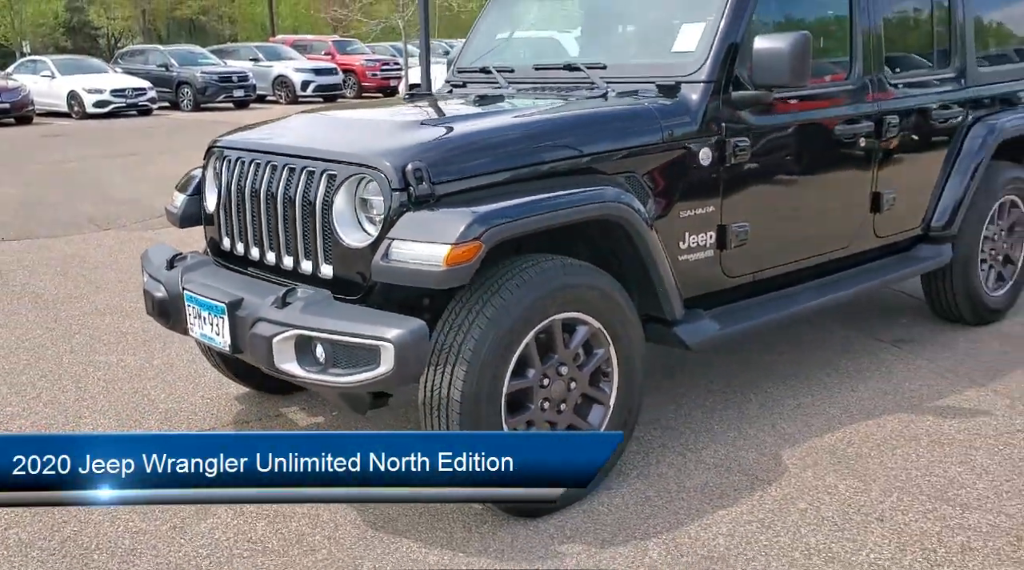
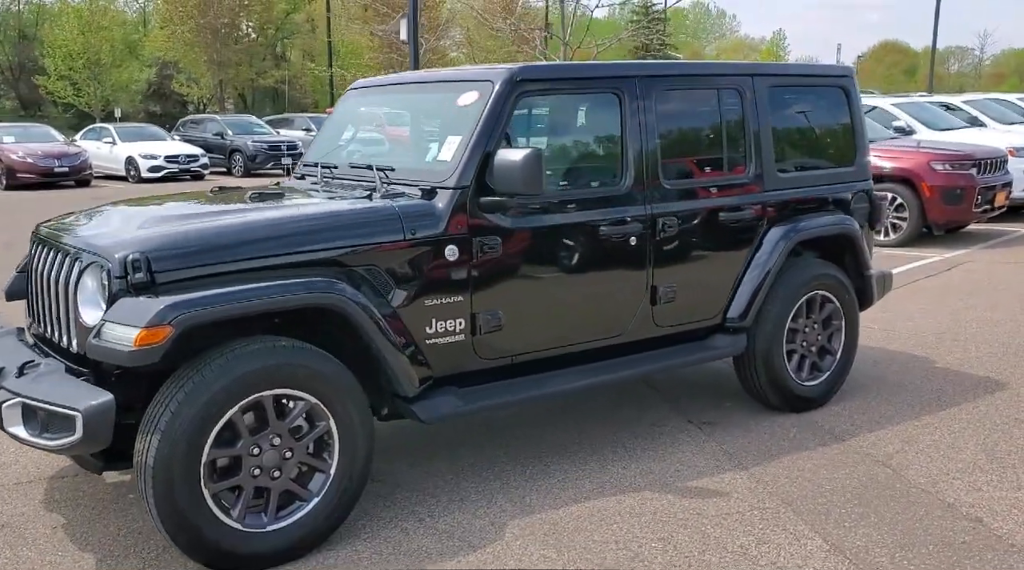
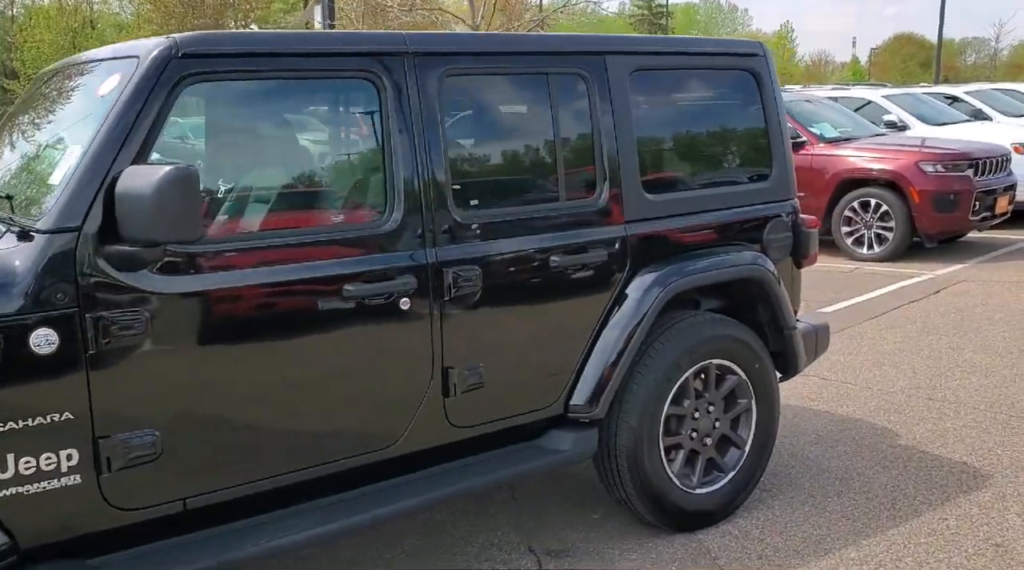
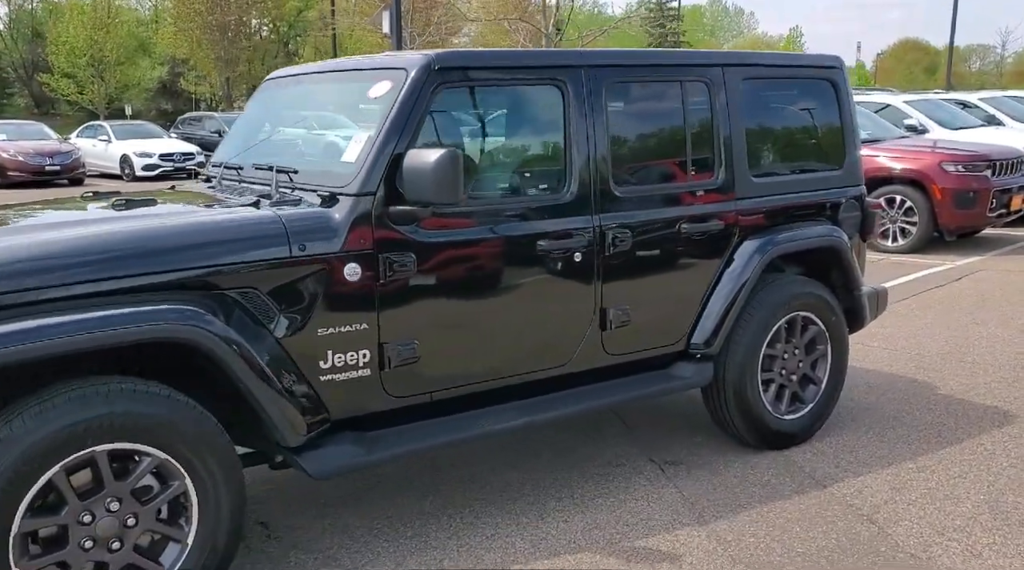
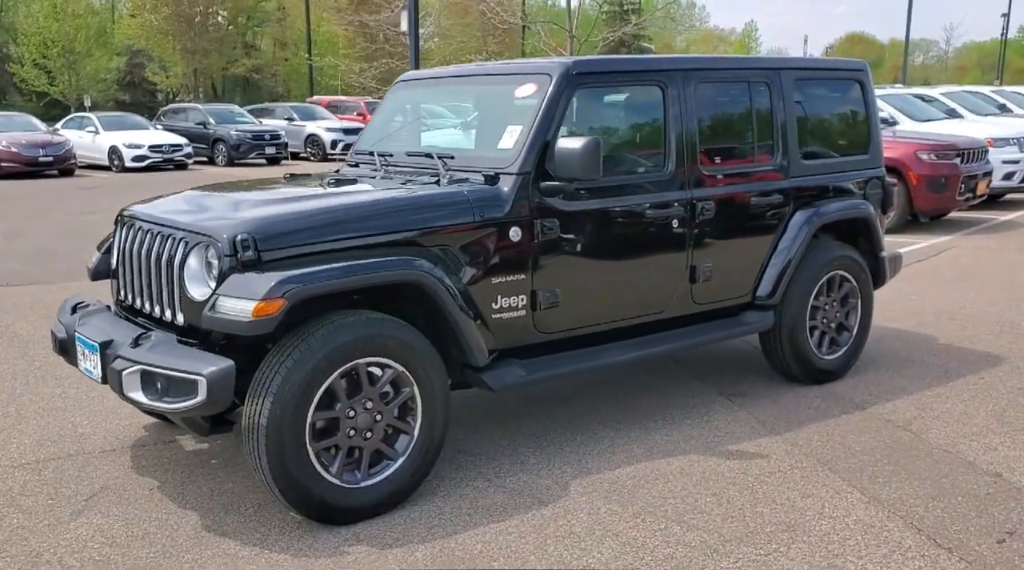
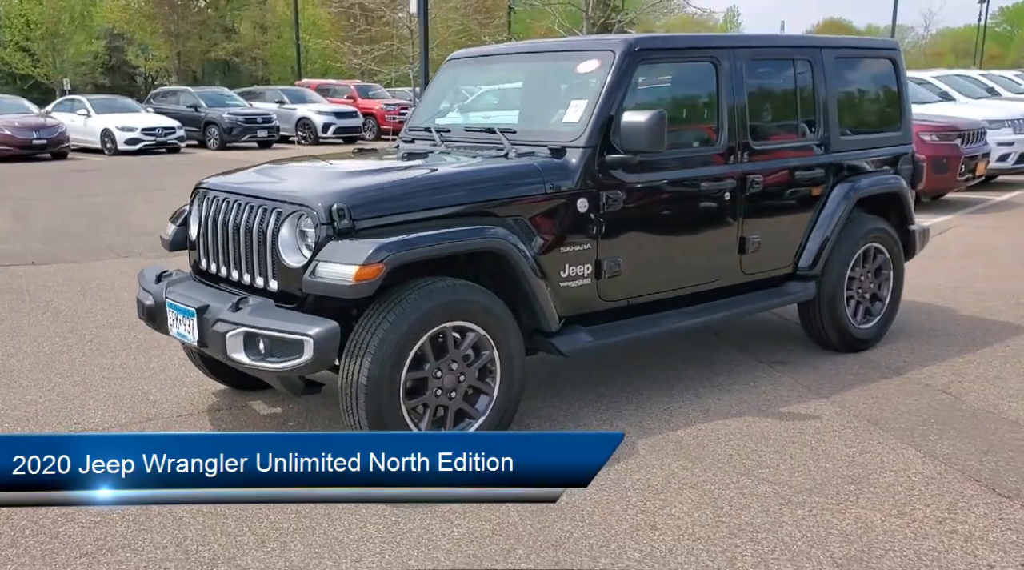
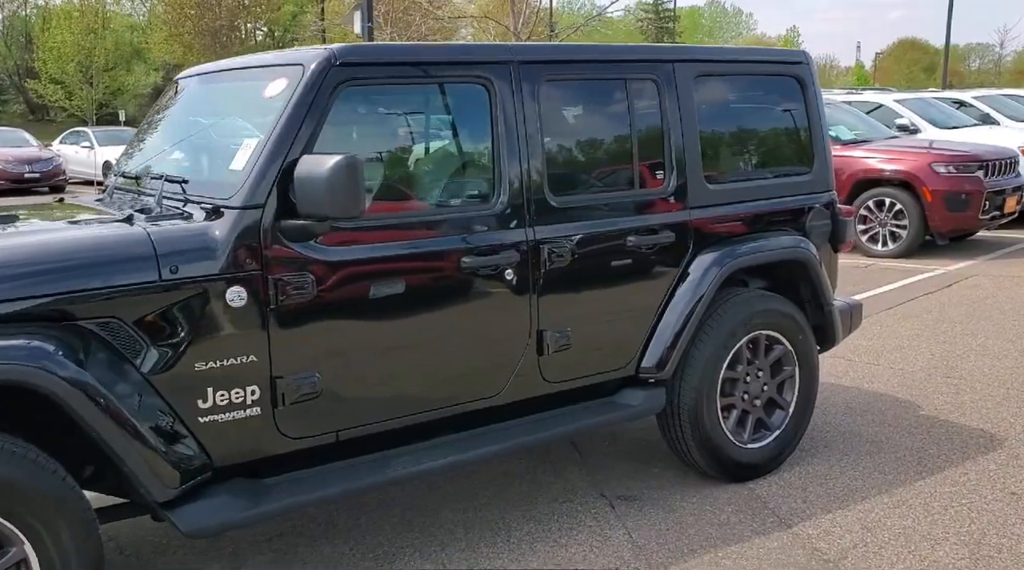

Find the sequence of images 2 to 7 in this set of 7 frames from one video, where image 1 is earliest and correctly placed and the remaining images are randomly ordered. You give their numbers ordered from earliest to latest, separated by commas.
6, 5, 2, 4, 7, 3
